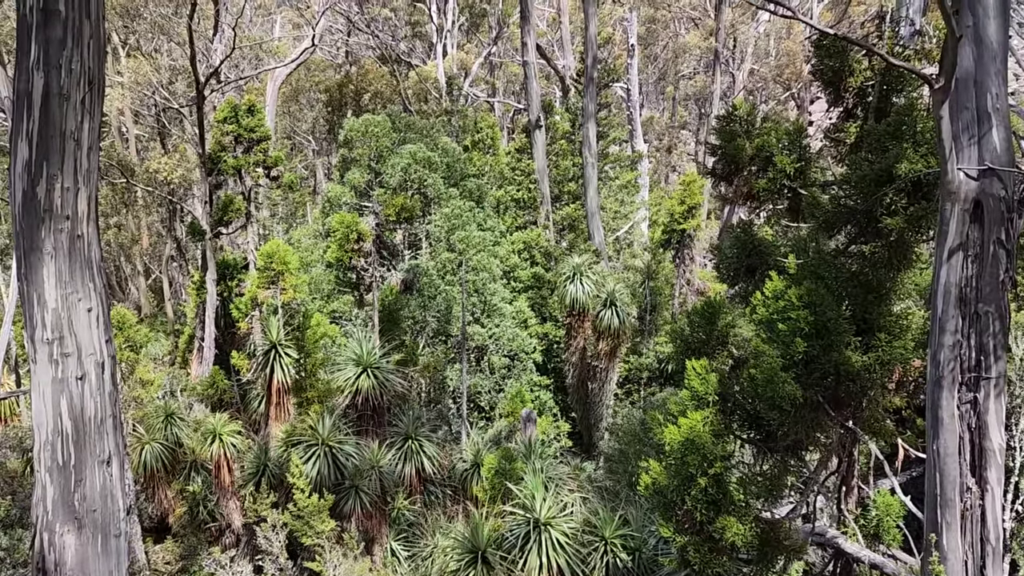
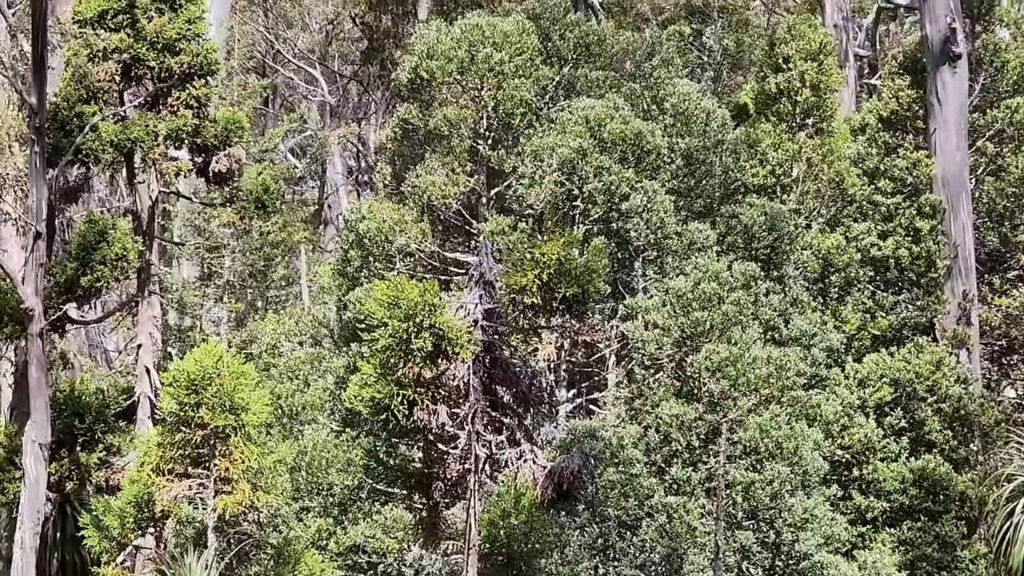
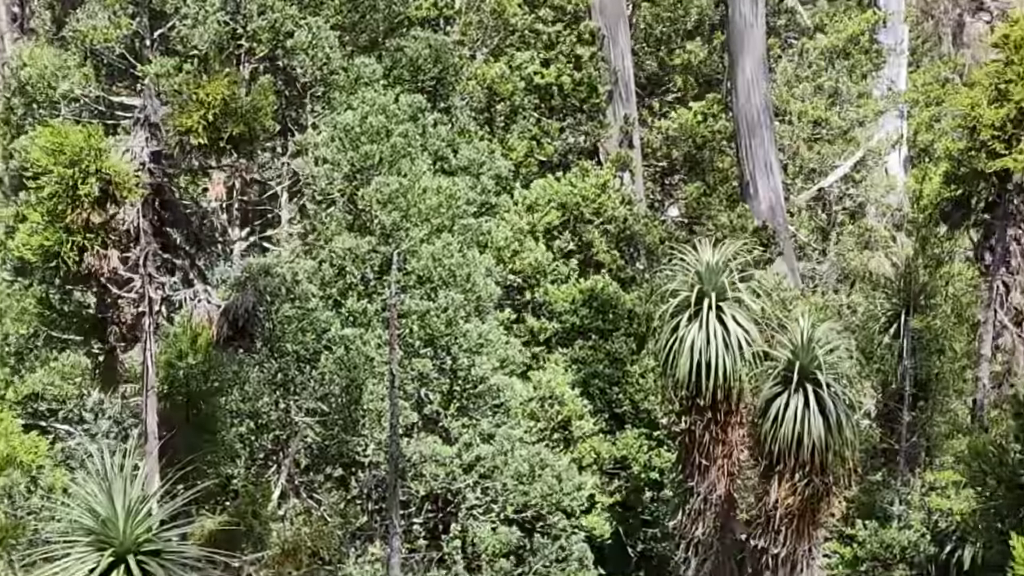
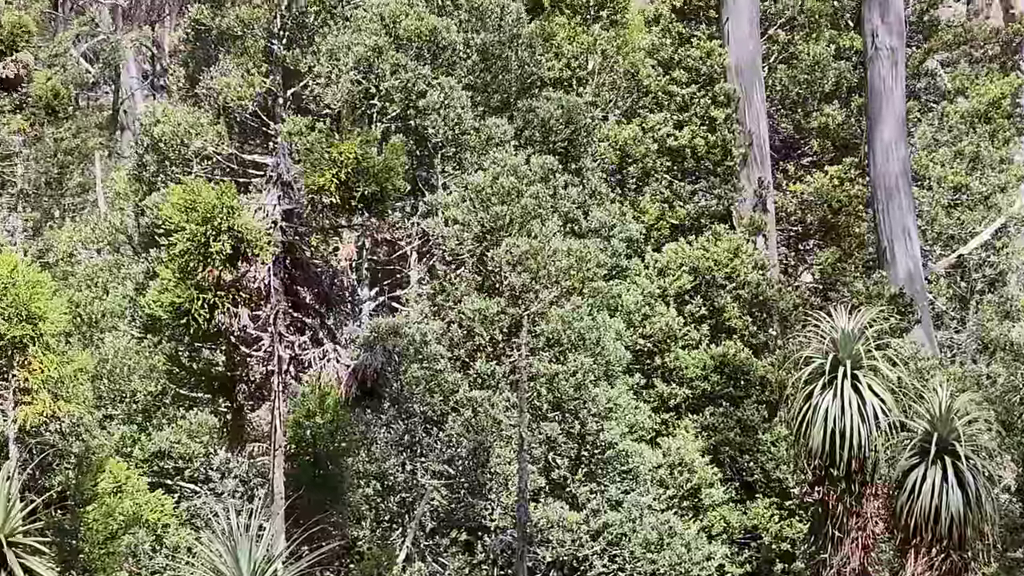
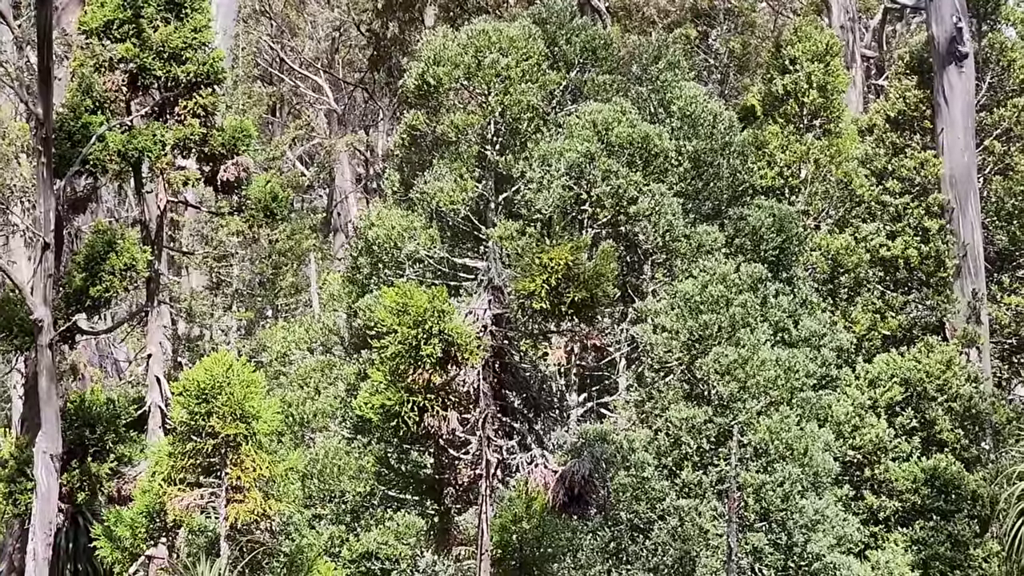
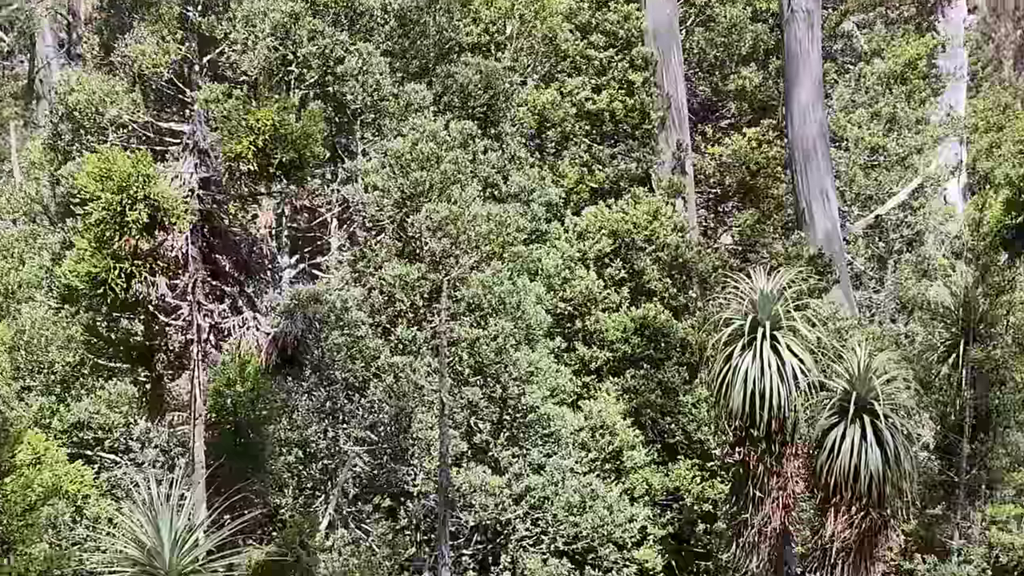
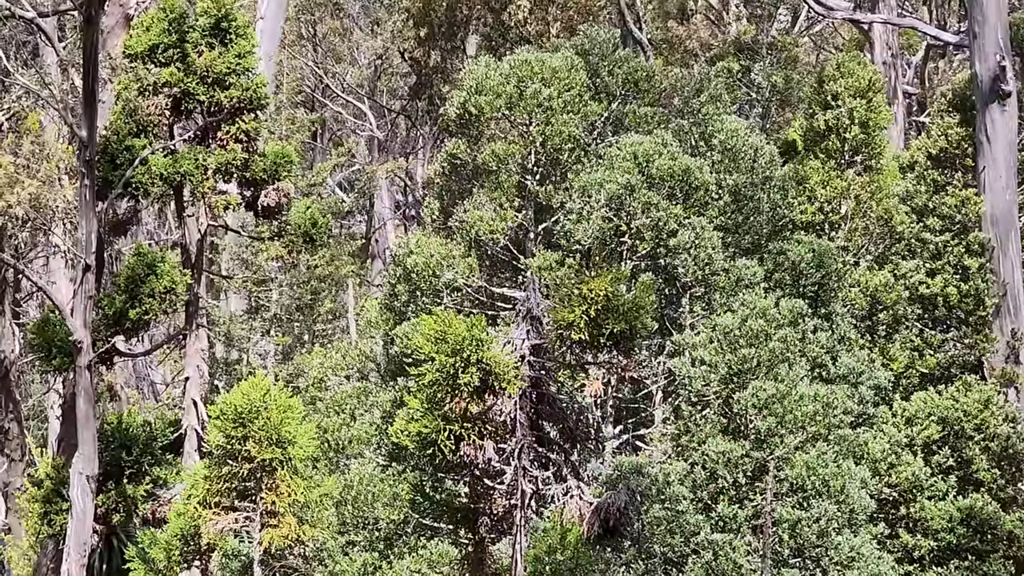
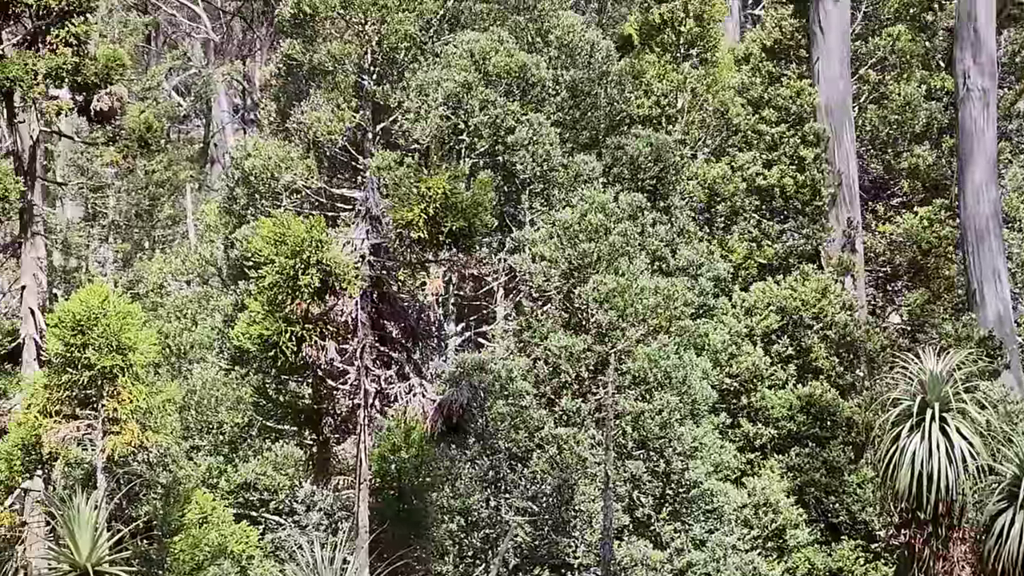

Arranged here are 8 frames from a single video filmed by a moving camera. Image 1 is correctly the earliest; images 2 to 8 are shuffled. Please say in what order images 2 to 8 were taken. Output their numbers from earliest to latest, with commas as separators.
3, 6, 4, 8, 2, 7, 5
